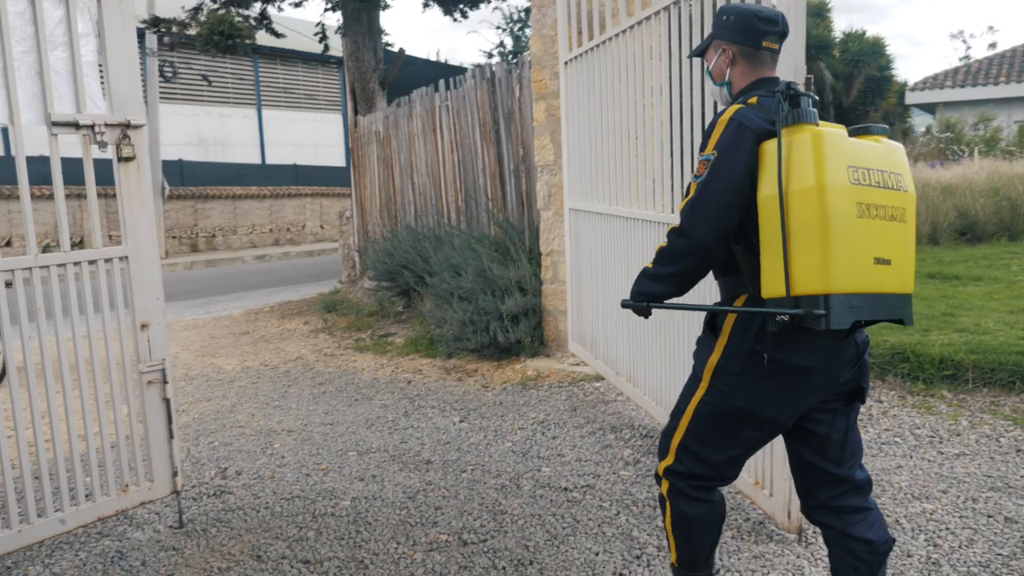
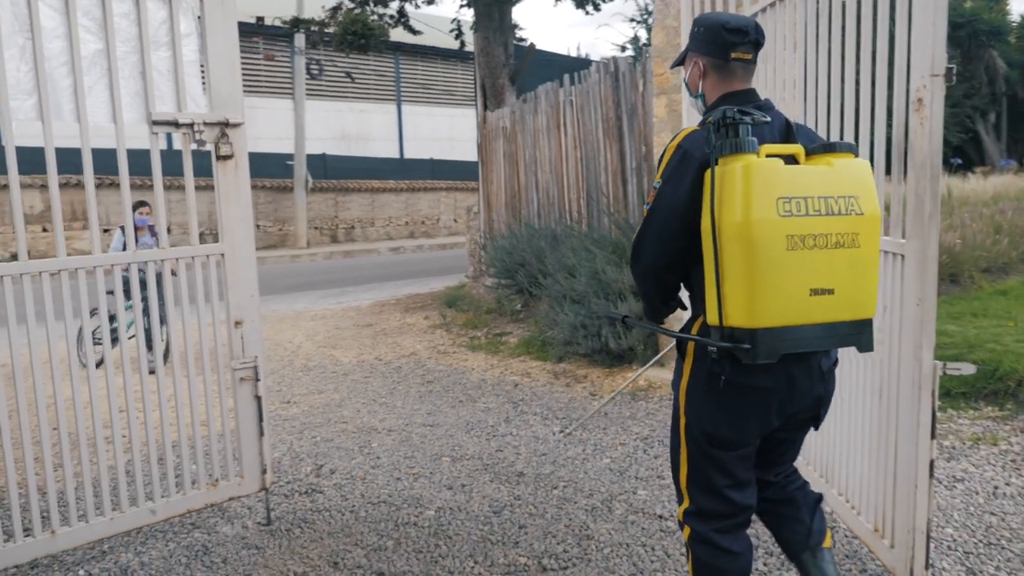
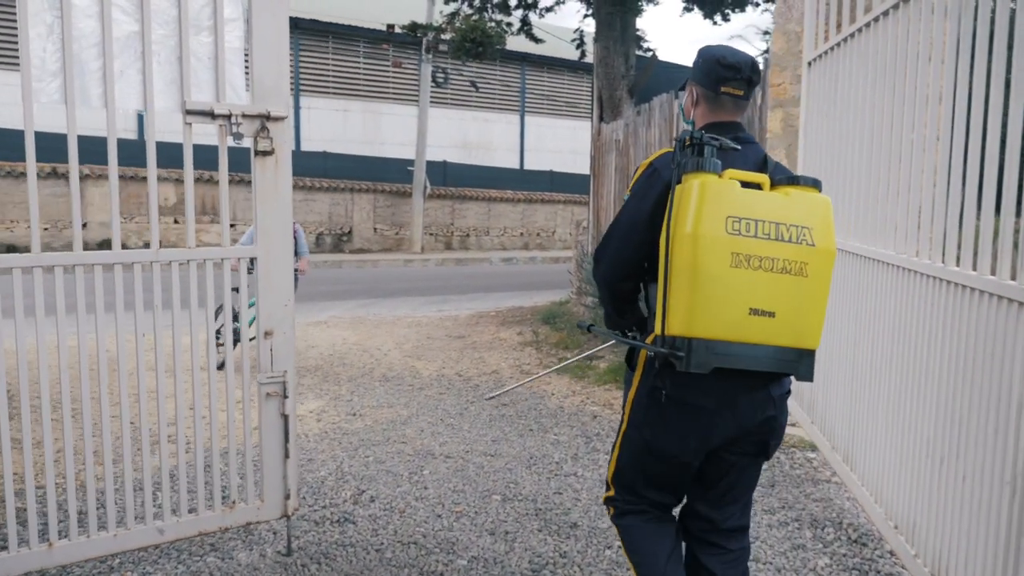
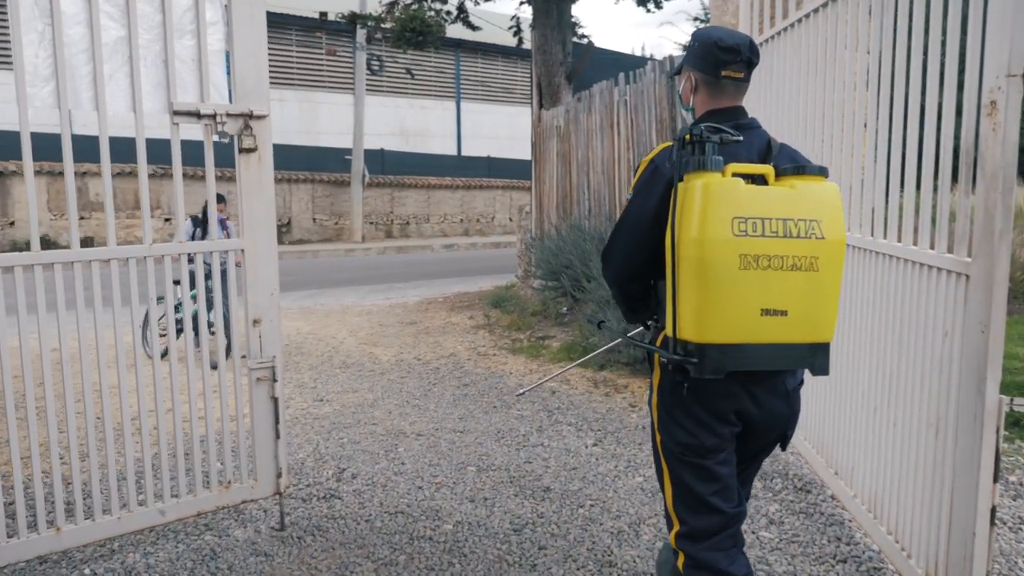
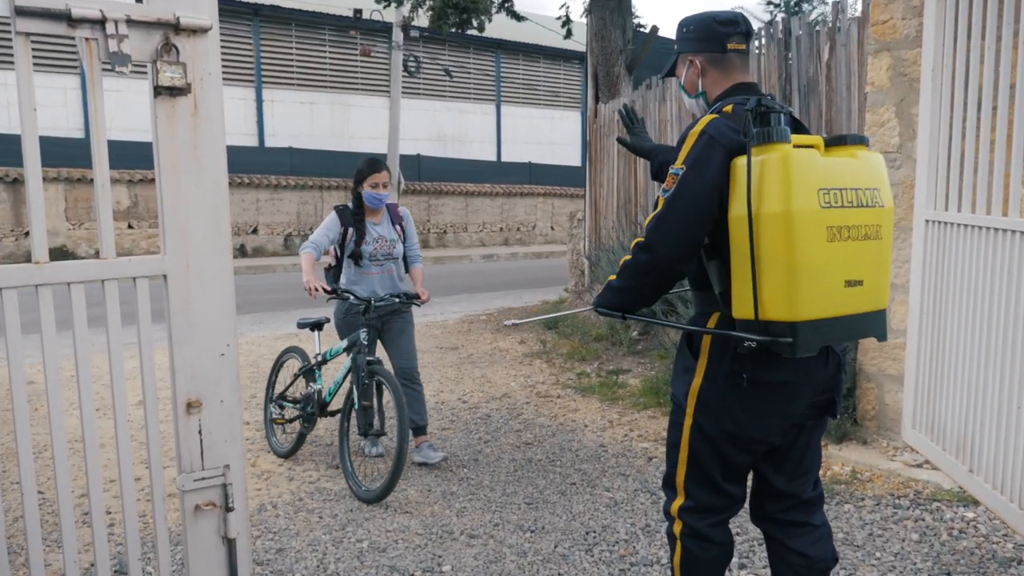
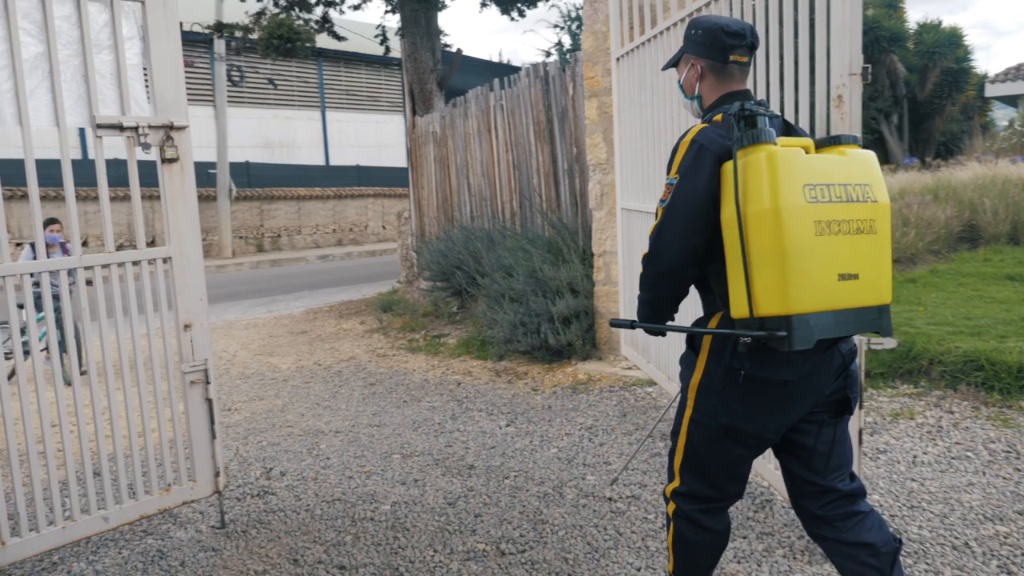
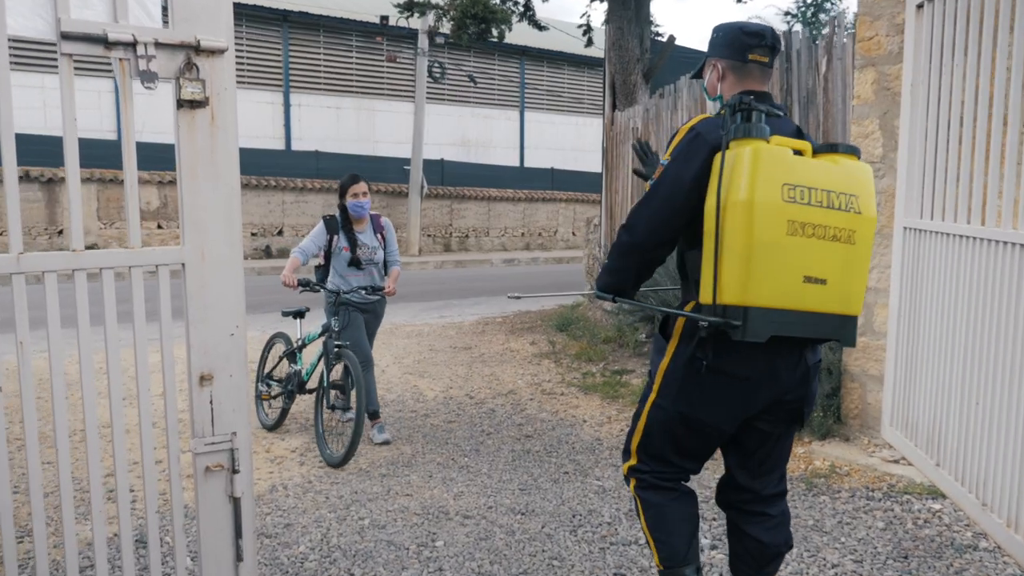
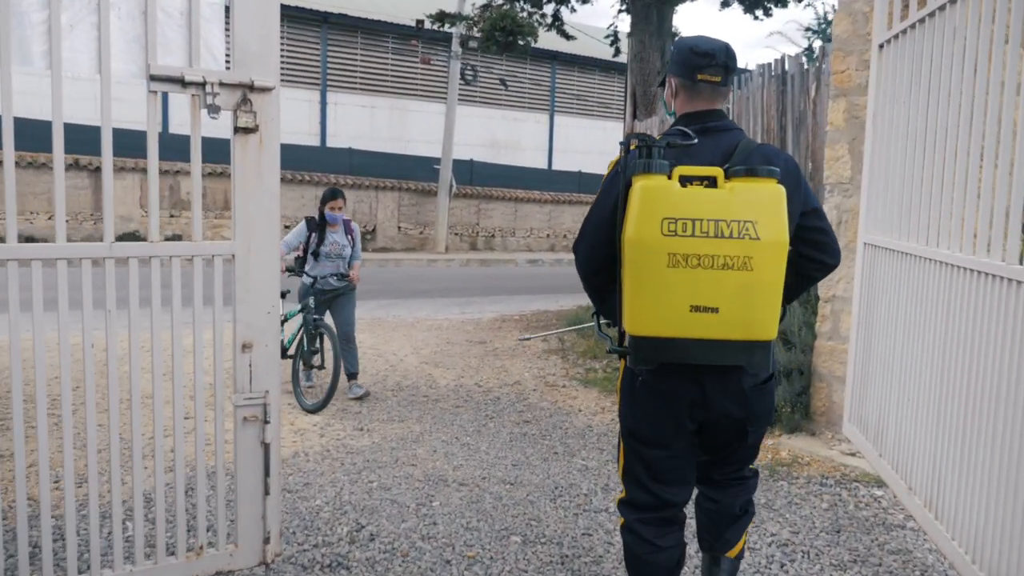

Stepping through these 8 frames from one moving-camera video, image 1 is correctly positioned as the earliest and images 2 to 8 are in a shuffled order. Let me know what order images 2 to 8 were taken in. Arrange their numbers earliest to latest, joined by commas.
6, 2, 4, 3, 8, 7, 5
